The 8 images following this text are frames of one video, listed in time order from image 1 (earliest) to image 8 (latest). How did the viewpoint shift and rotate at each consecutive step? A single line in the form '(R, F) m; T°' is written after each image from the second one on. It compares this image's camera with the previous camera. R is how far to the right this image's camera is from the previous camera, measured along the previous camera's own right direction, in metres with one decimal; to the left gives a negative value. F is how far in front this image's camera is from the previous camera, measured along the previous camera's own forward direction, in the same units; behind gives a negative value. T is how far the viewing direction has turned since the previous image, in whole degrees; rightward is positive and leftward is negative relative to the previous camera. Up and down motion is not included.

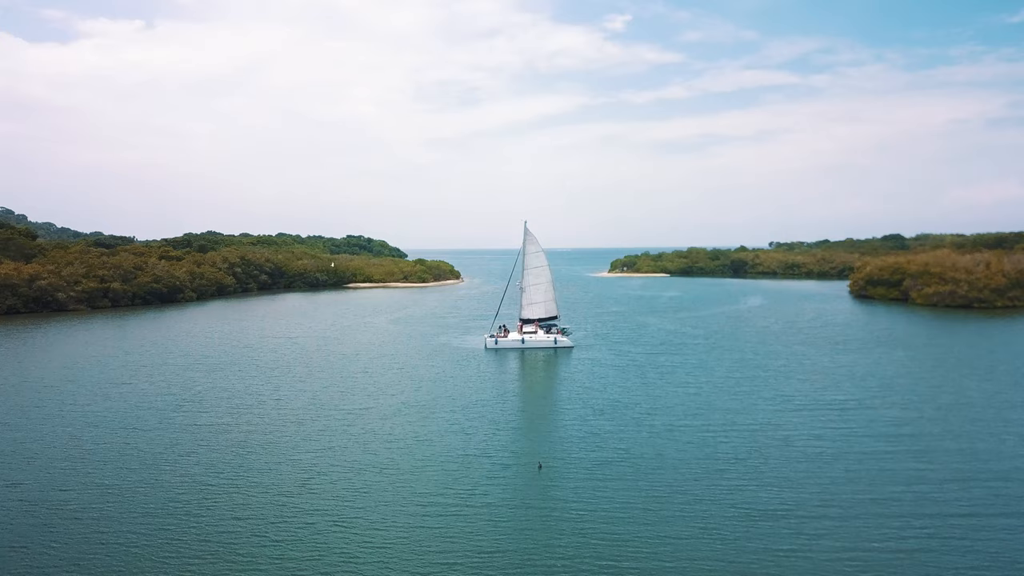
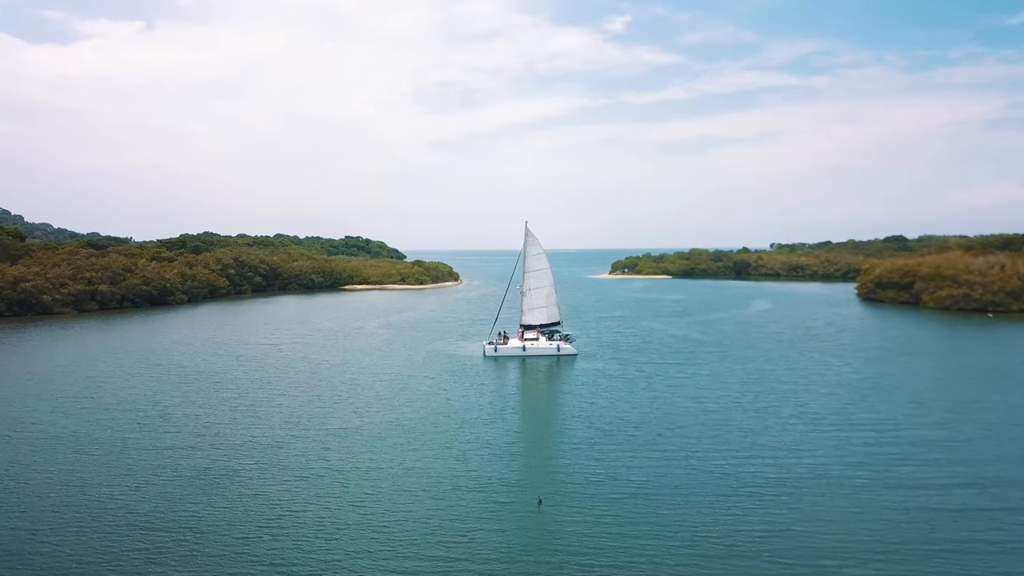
(0.0, +2.2) m; 0°
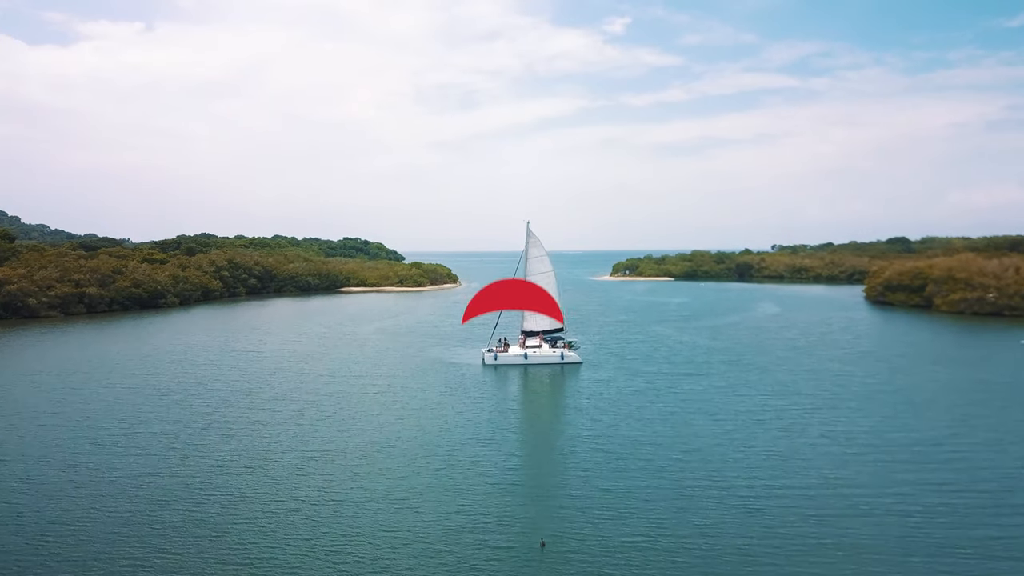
(-0.1, +2.0) m; 0°
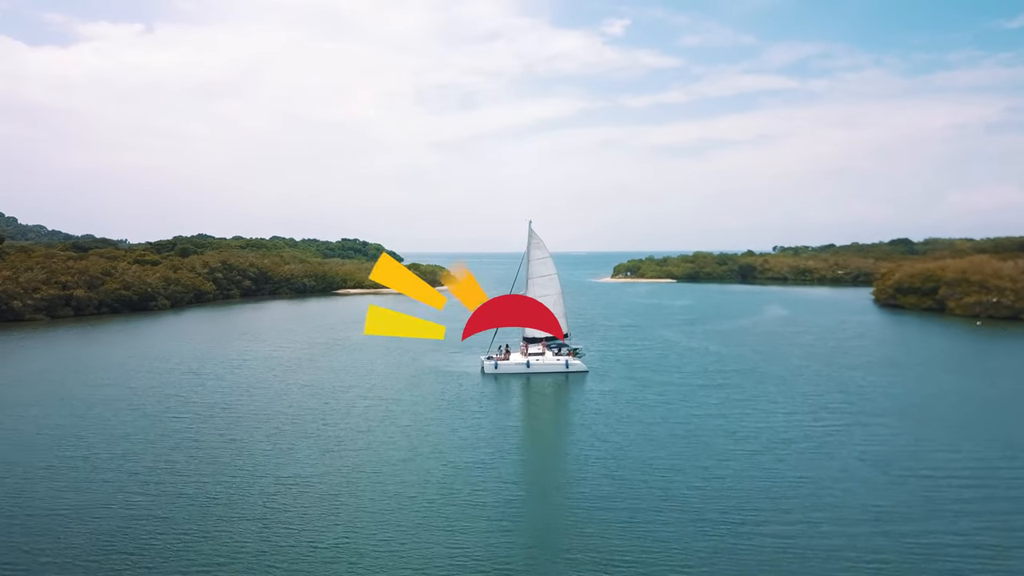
(-0.1, +2.0) m; 0°
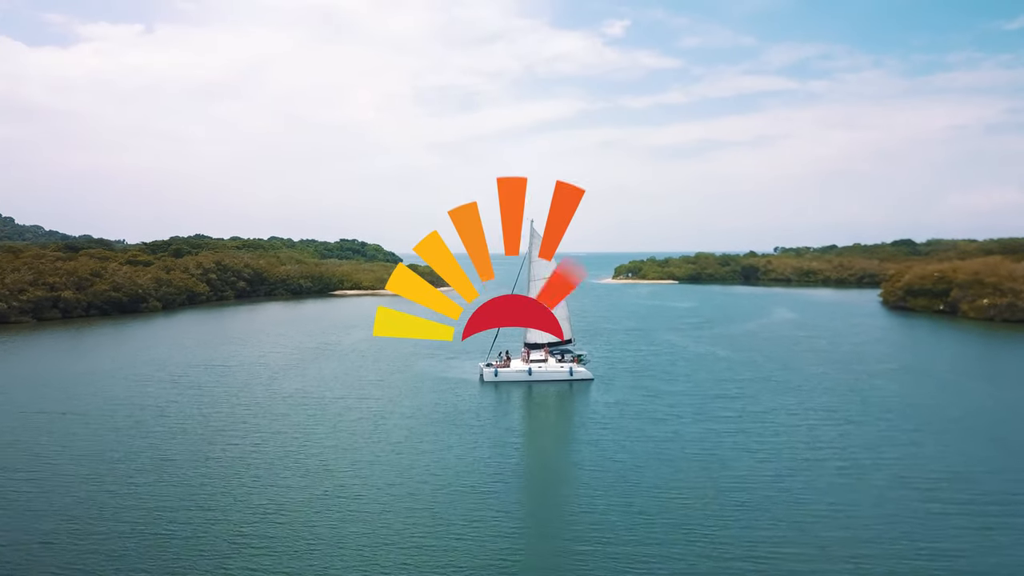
(-0.1, +1.9) m; 0°
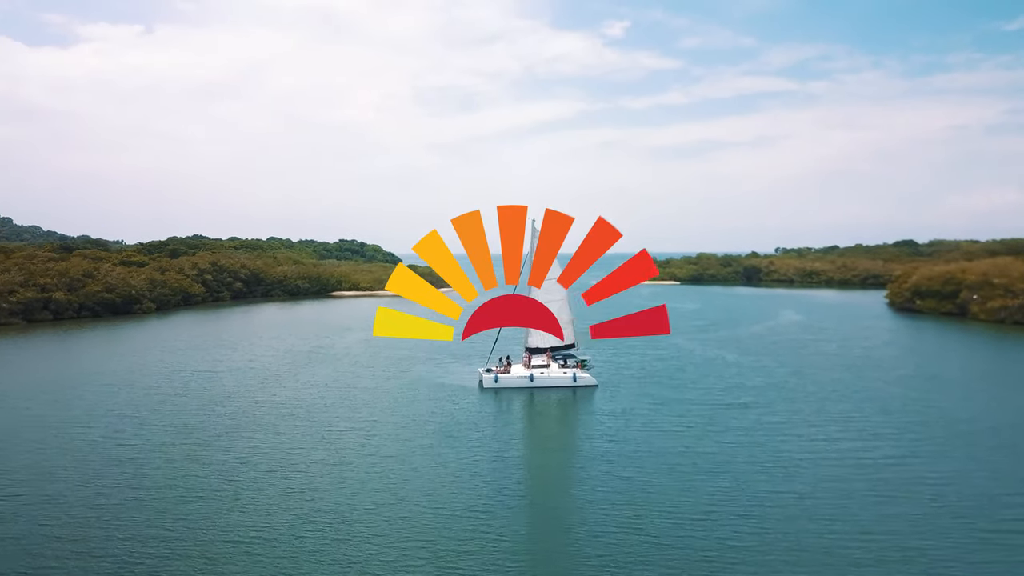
(-0.1, +1.3) m; 0°
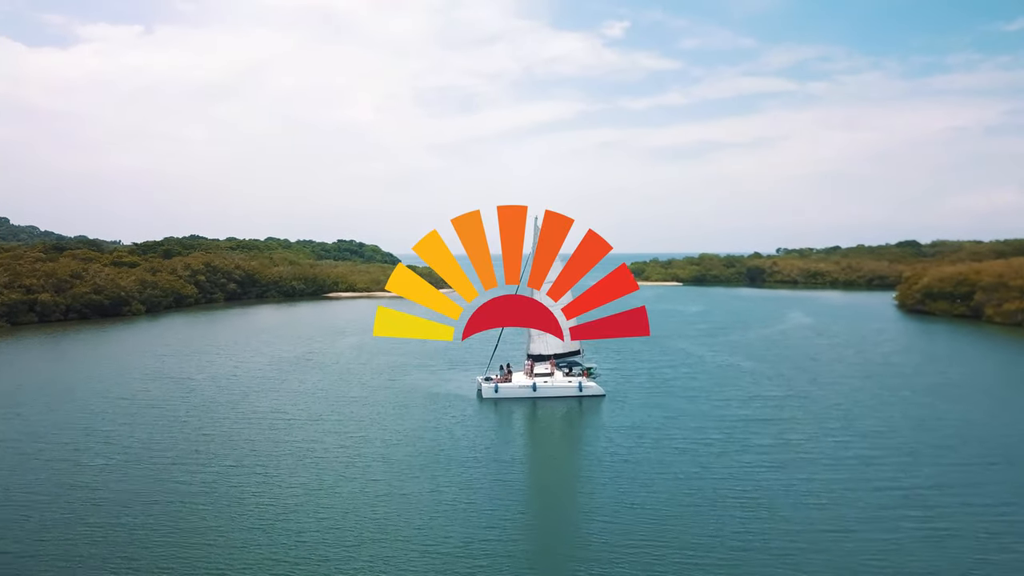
(-0.1, +2.0) m; 0°
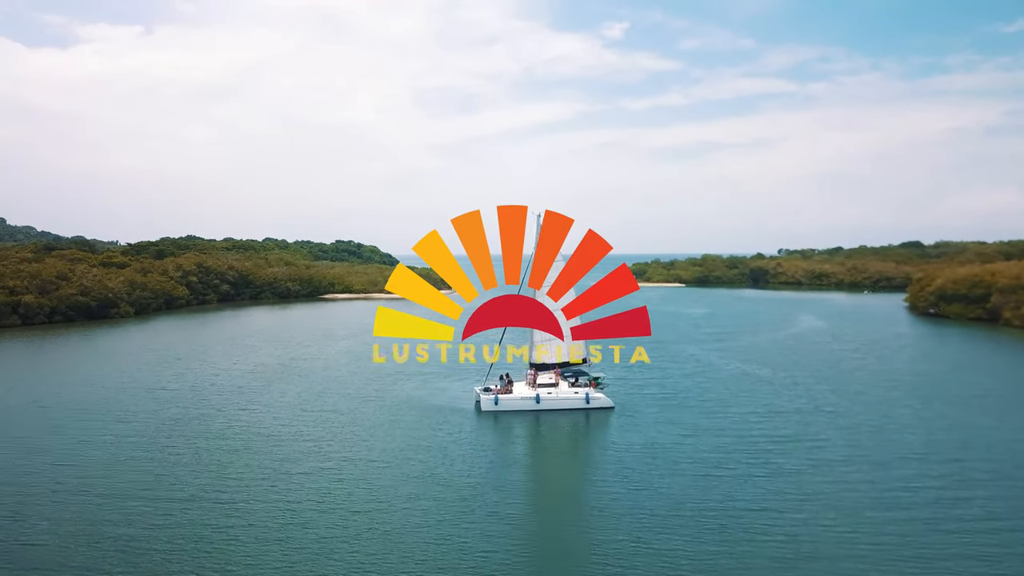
(0.0, +2.2) m; 0°
